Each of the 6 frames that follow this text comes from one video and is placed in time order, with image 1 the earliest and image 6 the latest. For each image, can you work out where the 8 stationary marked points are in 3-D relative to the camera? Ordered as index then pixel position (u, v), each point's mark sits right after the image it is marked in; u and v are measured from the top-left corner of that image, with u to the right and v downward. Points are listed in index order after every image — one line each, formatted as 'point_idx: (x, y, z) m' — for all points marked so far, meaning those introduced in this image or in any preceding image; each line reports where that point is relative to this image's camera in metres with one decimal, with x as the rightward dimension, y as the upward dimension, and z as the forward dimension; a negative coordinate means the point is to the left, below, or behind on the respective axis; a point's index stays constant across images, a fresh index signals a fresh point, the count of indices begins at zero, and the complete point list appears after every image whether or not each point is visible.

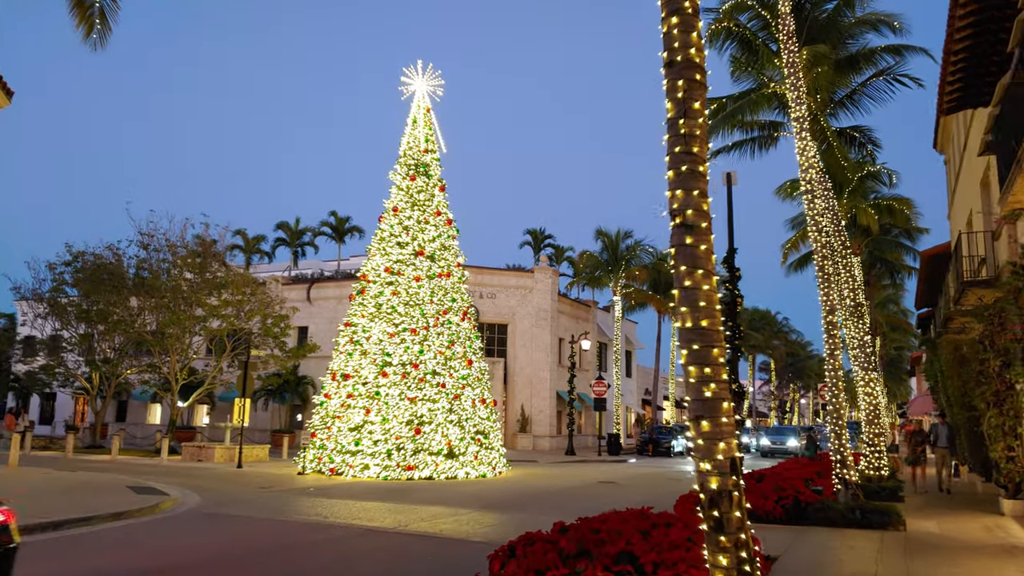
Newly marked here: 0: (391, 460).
0: (-3.3, -4.8, +19.4) m
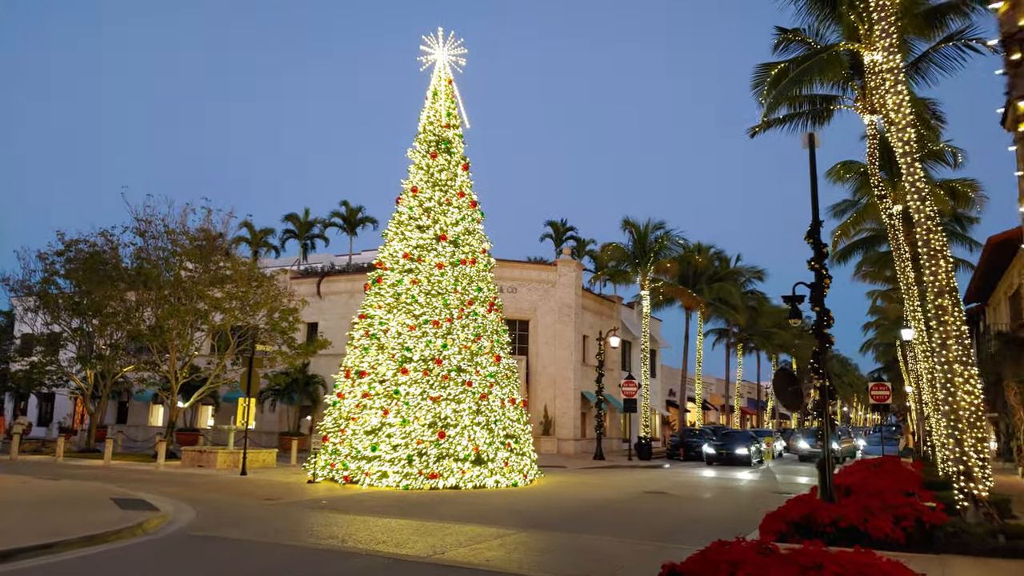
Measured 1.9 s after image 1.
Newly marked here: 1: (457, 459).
0: (-2.4, -4.5, +17.3) m
1: (-1.3, -4.3, +17.6) m
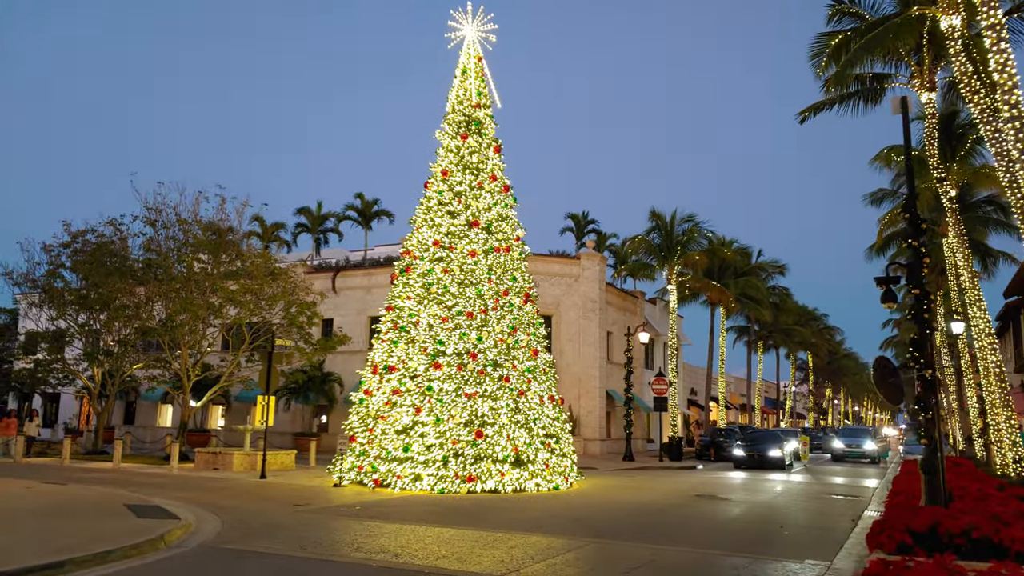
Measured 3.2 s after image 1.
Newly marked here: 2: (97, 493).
0: (-1.5, -4.2, +16.0) m
1: (-0.4, -4.0, +16.3) m
2: (-8.0, -4.0, +13.5) m
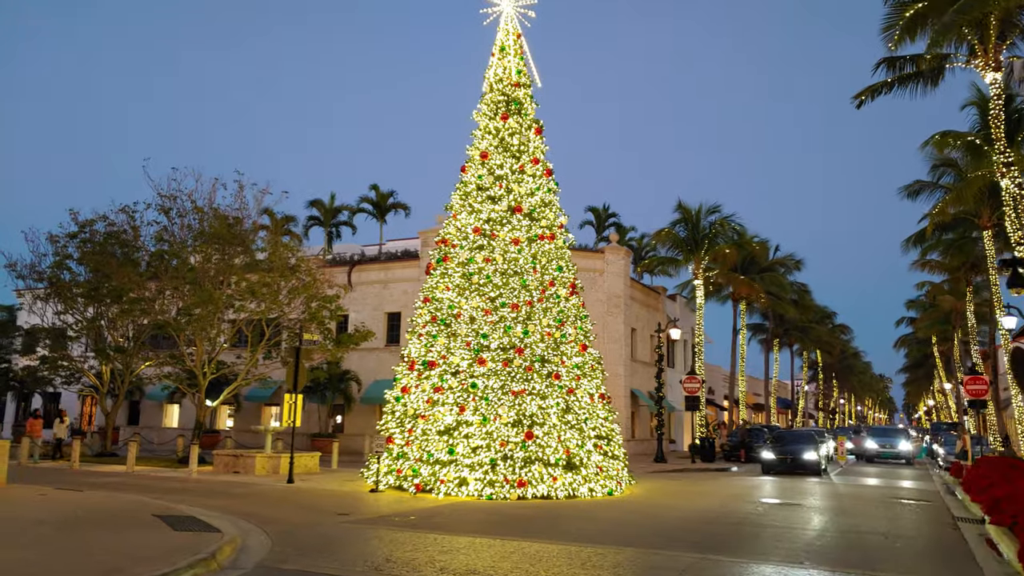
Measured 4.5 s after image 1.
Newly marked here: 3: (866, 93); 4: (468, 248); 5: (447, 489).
0: (-0.3, -3.9, +14.8) m
1: (+0.8, -3.8, +15.1) m
2: (-6.8, -3.7, +12.2) m
3: (+9.7, +5.3, +19.1) m
4: (-1.1, +1.0, +16.6) m
5: (-1.4, -4.3, +15.0) m
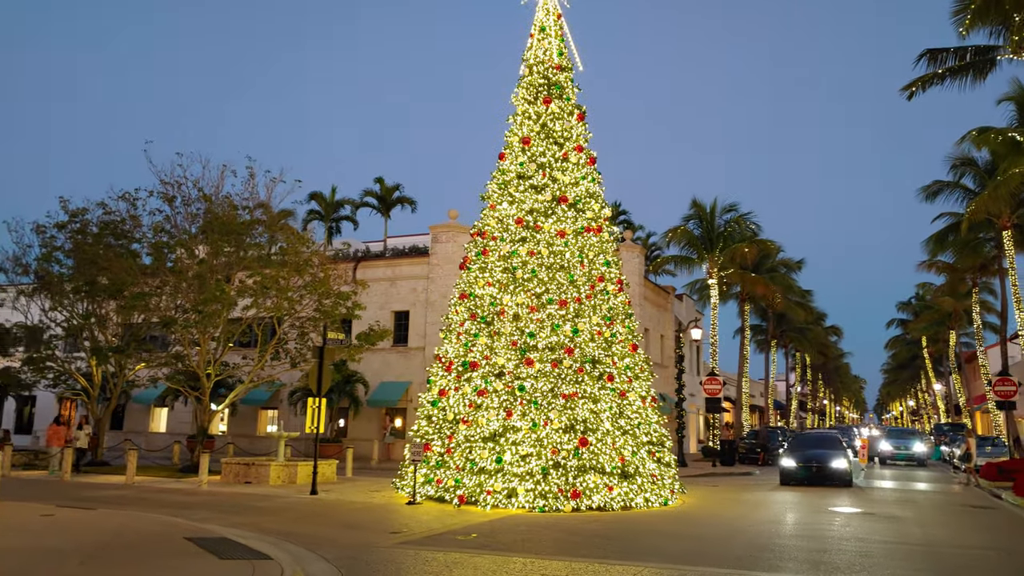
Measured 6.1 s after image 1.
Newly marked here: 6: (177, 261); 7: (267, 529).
0: (+0.7, -3.8, +13.6) m
1: (+1.8, -3.7, +13.9) m
2: (-5.7, -3.6, +10.8) m
3: (+10.6, +5.4, +18.2) m
4: (-0.1, +1.1, +15.4) m
5: (-0.4, -4.2, +13.7) m
6: (-9.5, +0.8, +19.9) m
7: (-3.8, -3.7, +10.8) m
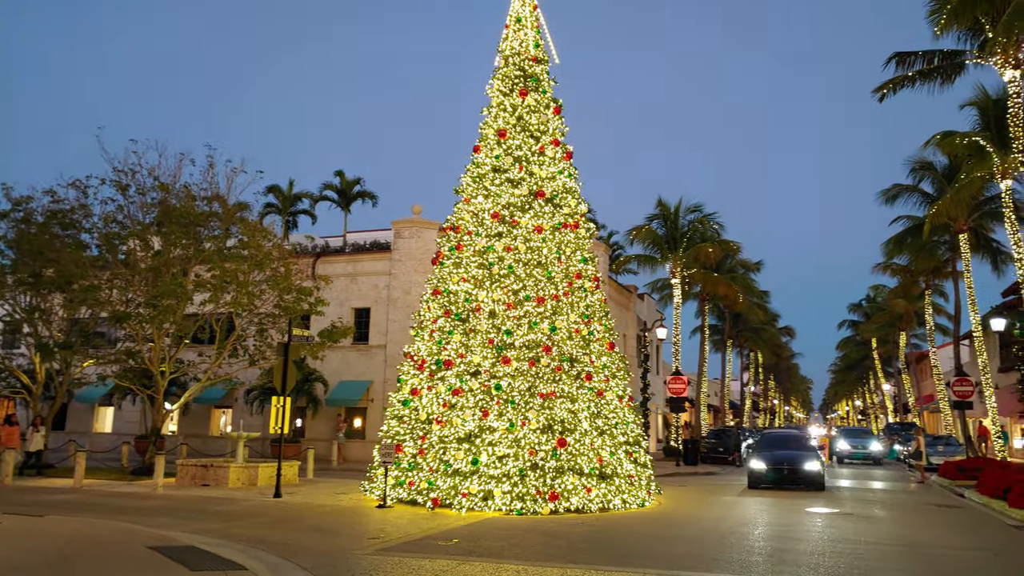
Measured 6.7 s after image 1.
0: (+0.2, -3.8, +13.3) m
1: (+1.3, -3.6, +13.7) m
2: (-6.0, -3.5, +10.1) m
3: (+9.9, +5.4, +18.6) m
4: (-0.6, +1.2, +15.0) m
5: (-0.8, -4.1, +13.3) m
6: (-10.3, +1.0, +18.9) m
7: (-4.1, -3.6, +10.2) m
